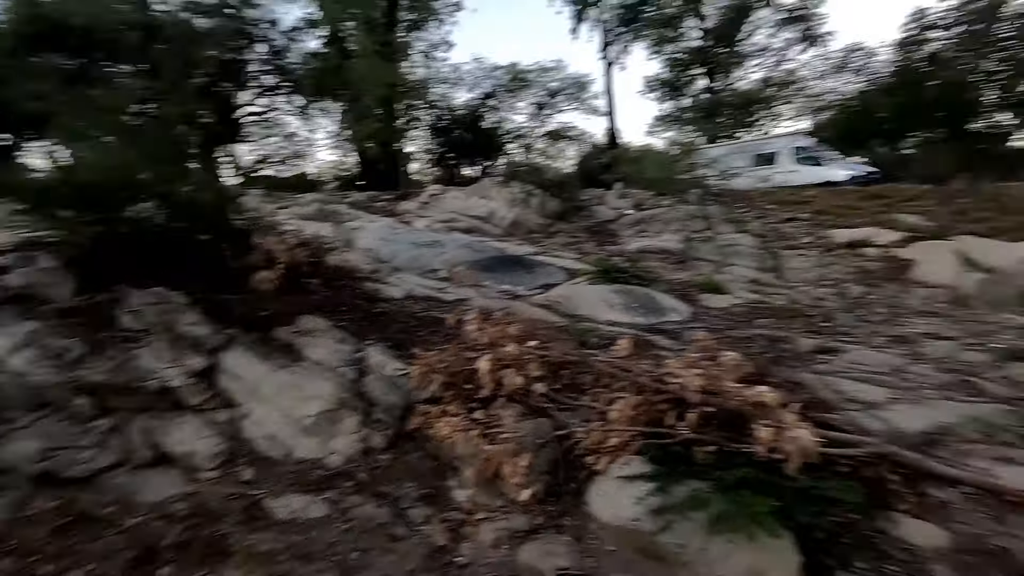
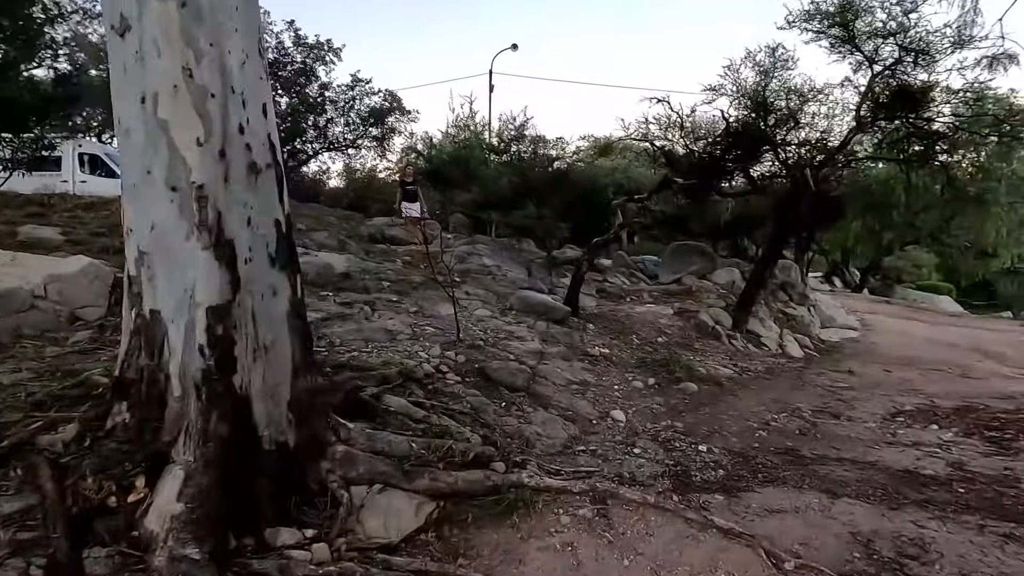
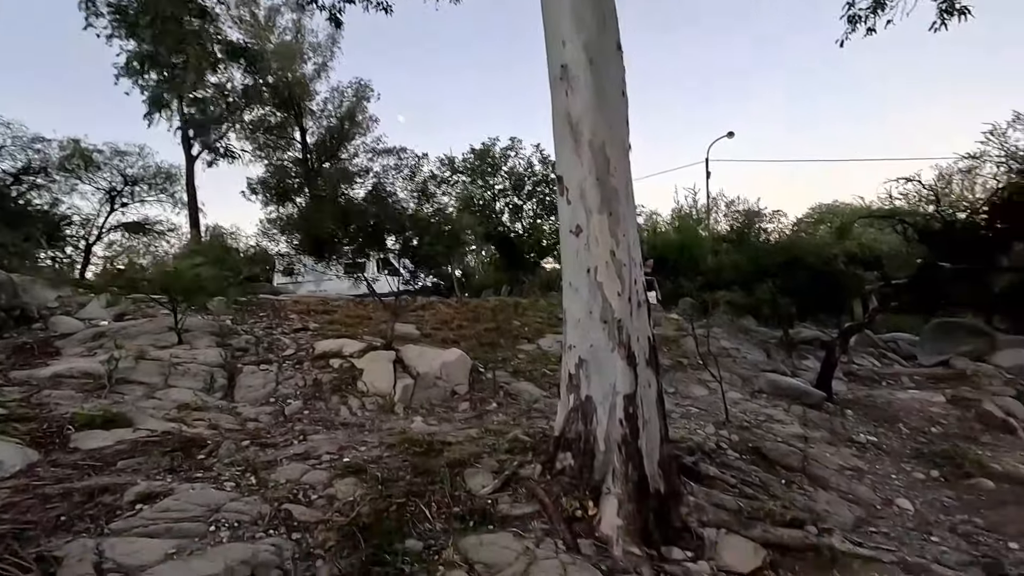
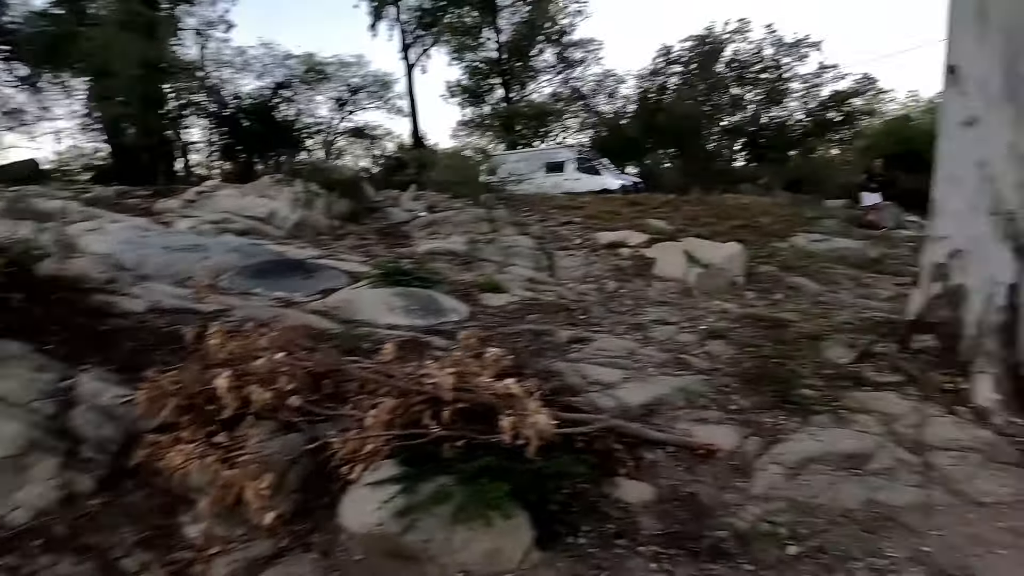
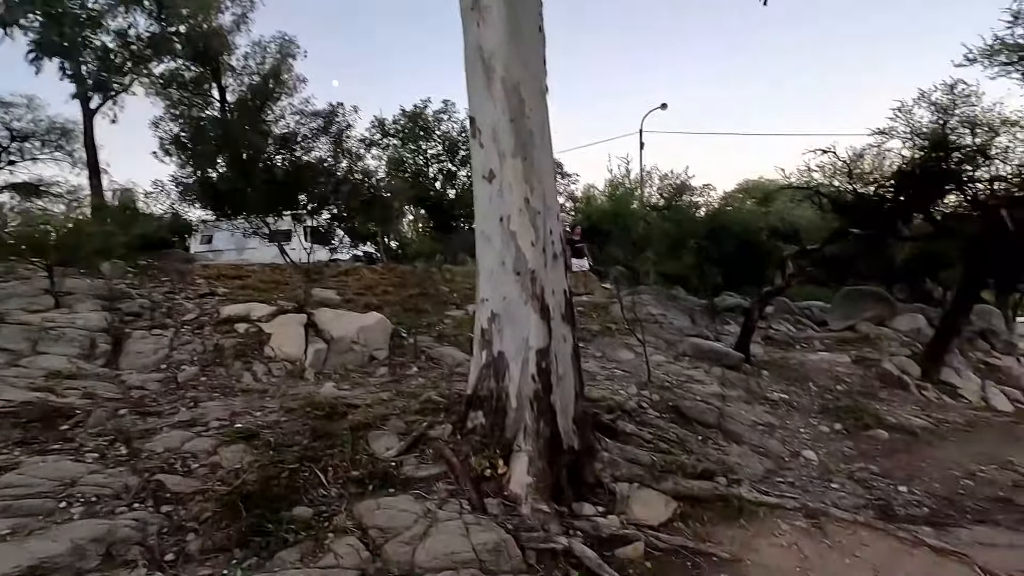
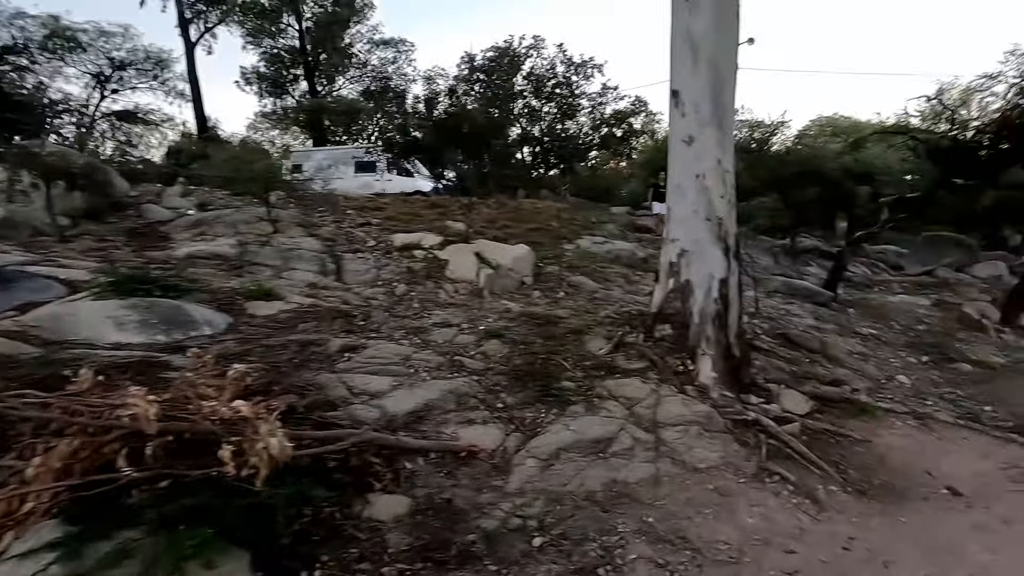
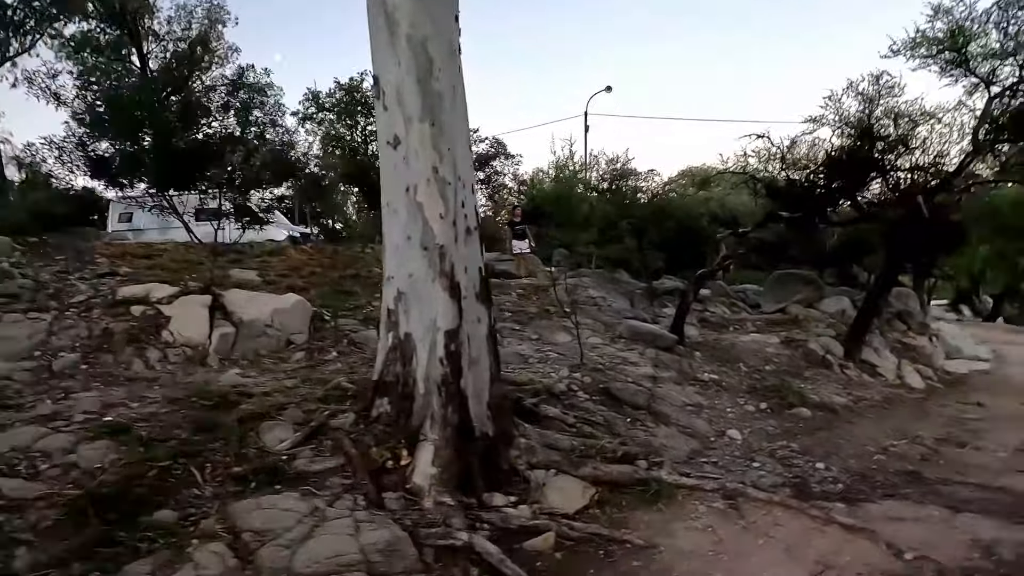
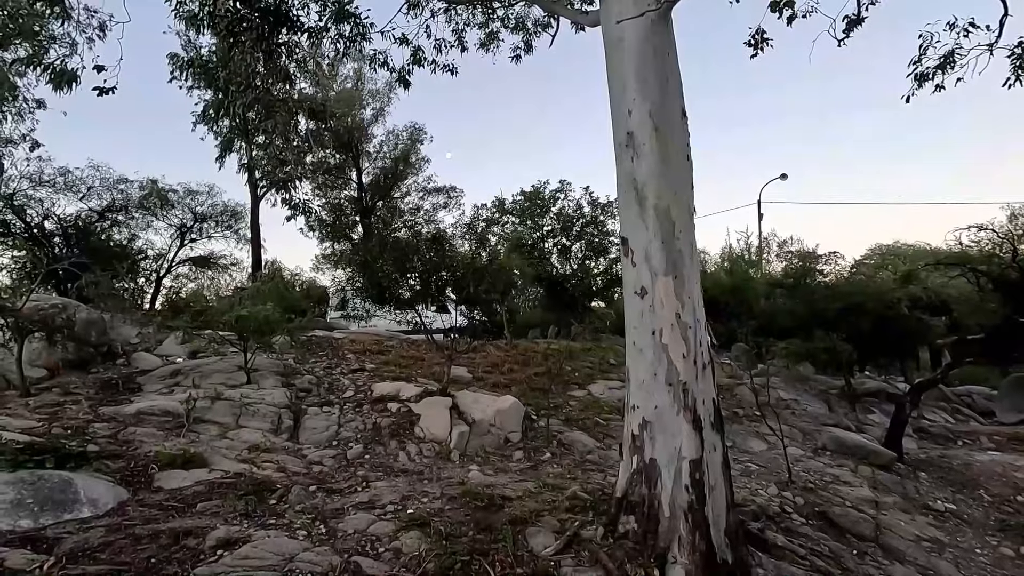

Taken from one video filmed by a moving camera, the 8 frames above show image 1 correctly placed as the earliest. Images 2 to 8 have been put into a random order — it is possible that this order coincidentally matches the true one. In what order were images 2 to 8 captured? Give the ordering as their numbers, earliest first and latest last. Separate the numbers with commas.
4, 6, 8, 3, 5, 7, 2
